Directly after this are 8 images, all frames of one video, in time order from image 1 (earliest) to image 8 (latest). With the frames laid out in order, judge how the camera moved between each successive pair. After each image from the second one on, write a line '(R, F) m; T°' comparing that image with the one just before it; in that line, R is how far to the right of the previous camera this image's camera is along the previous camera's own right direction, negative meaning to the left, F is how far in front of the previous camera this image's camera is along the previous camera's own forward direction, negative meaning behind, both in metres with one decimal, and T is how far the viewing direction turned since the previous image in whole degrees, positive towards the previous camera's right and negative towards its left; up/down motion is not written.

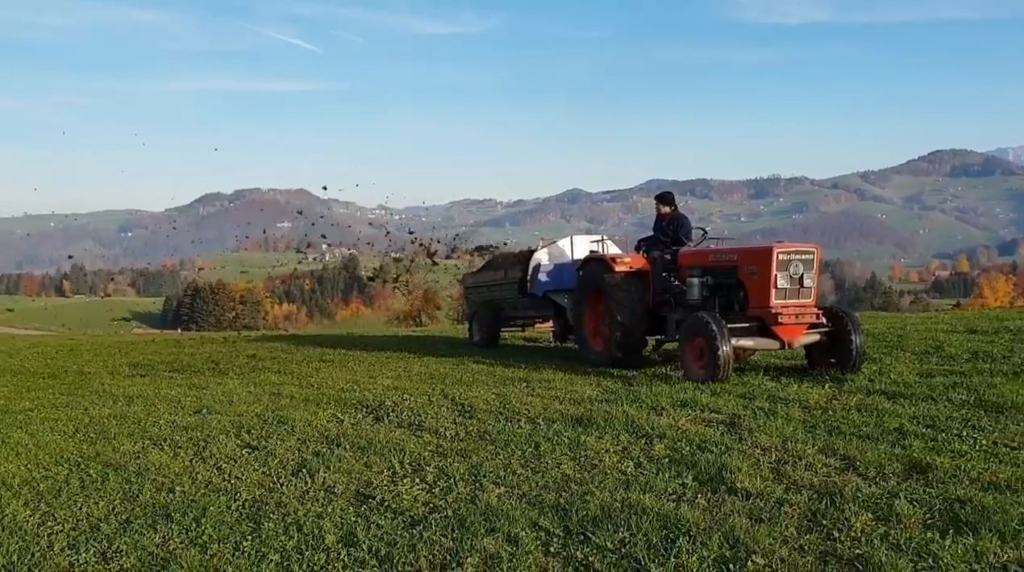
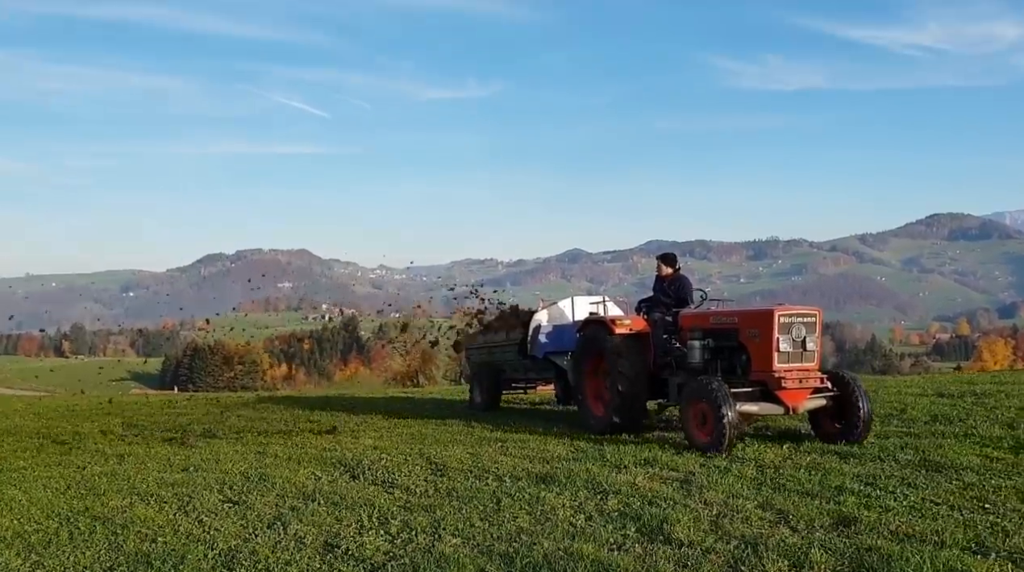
(+0.1, -0.1) m; 0°
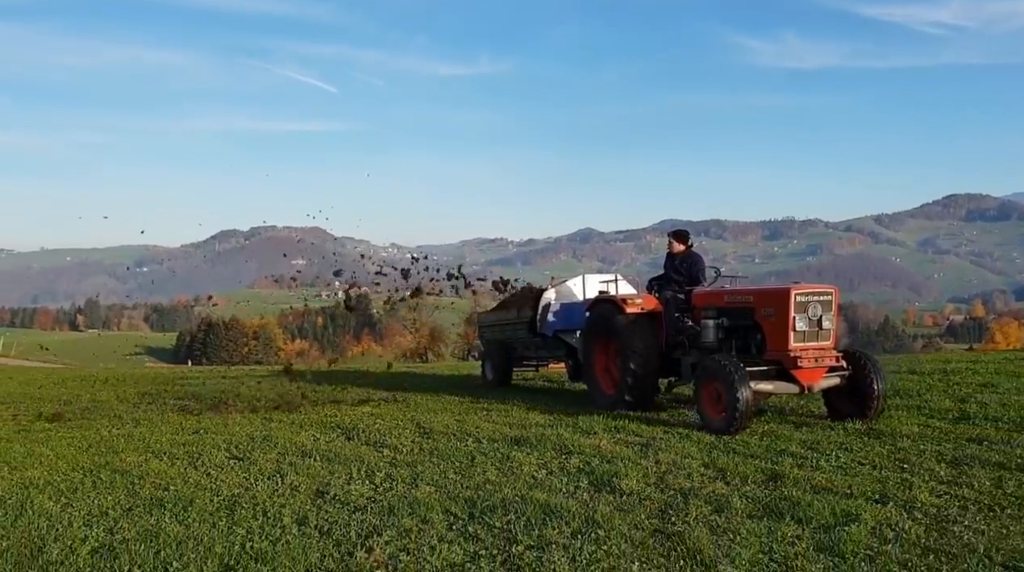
(-0.1, +0.9) m; -1°
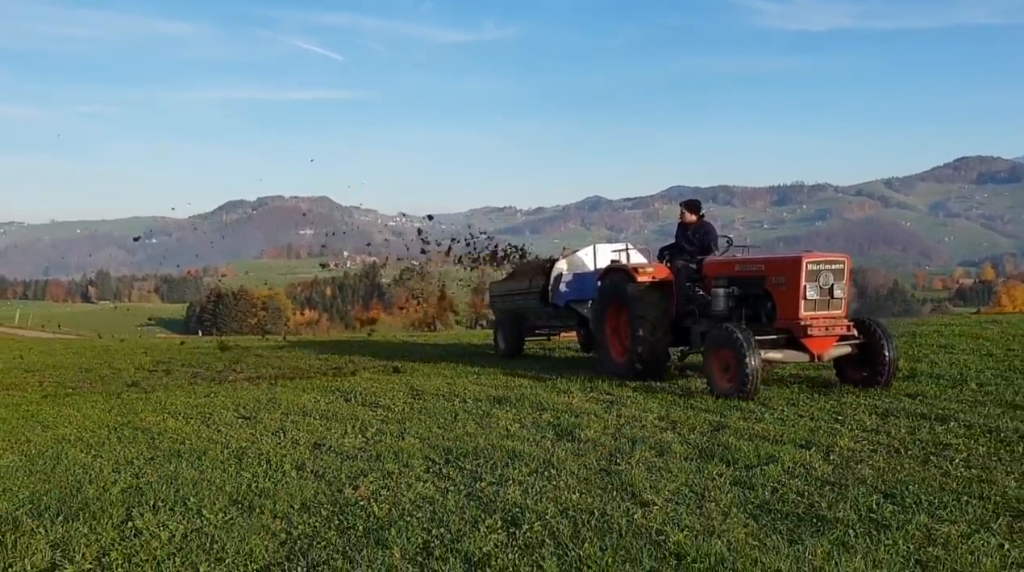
(-0.3, -0.5) m; -1°
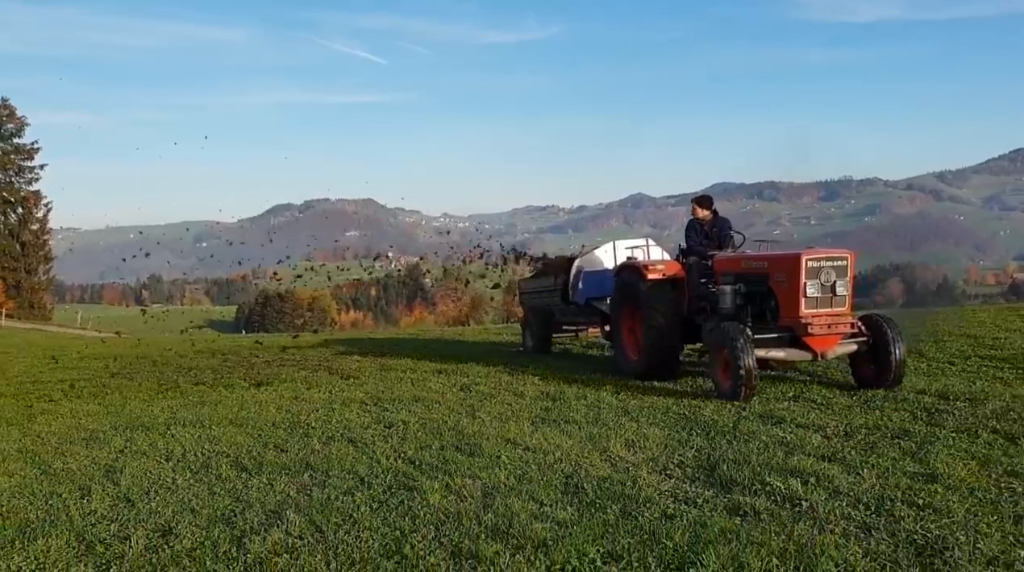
(+1.4, -2.3) m; -3°
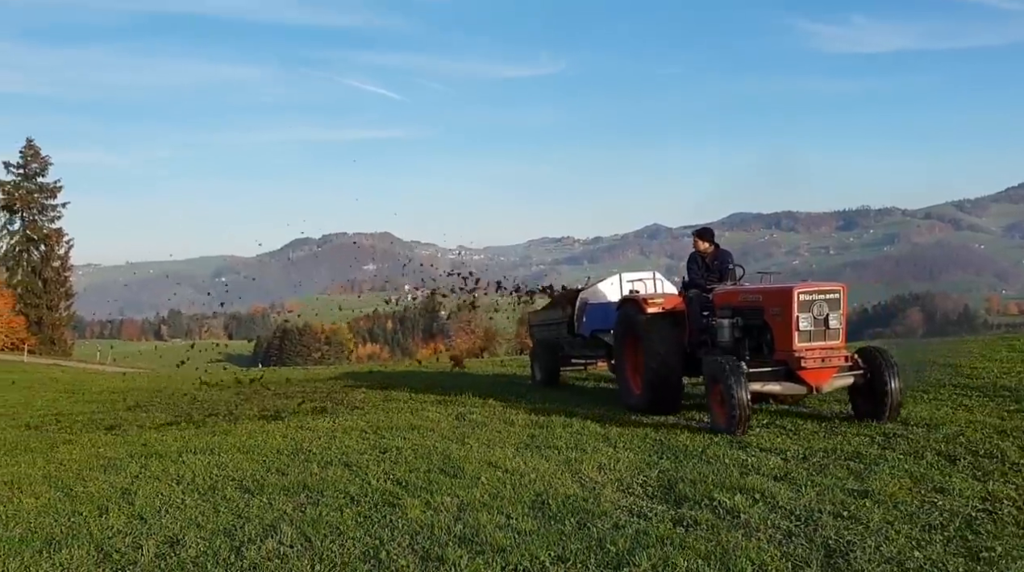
(+0.3, -0.6) m; -1°
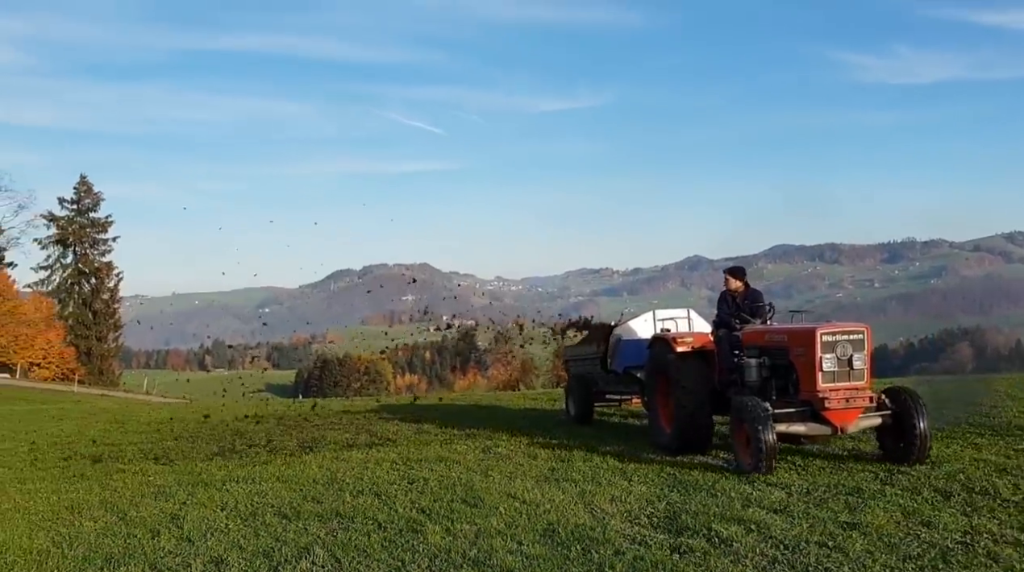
(+0.2, -0.5) m; -3°
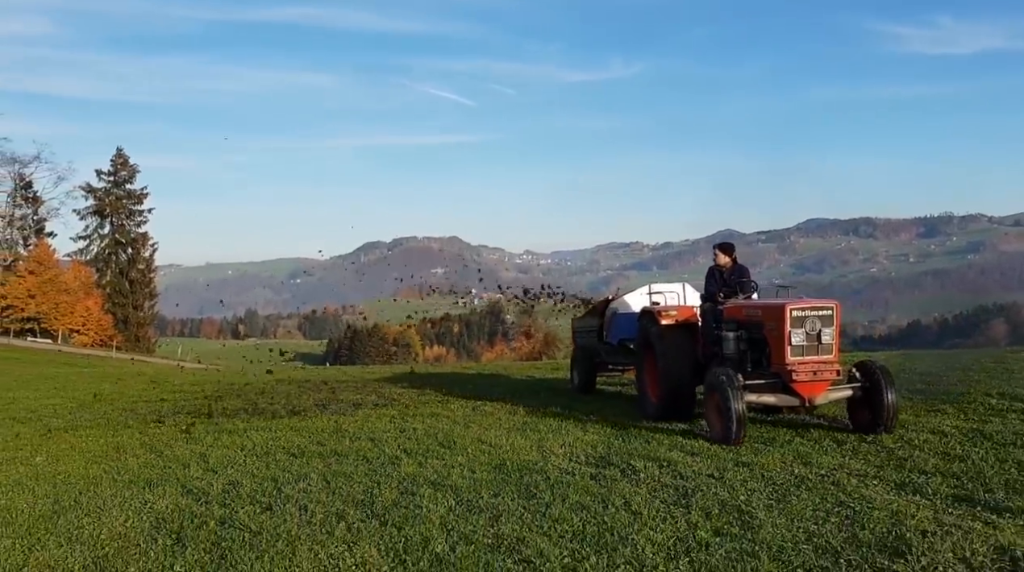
(+0.6, -1.3) m; -2°
